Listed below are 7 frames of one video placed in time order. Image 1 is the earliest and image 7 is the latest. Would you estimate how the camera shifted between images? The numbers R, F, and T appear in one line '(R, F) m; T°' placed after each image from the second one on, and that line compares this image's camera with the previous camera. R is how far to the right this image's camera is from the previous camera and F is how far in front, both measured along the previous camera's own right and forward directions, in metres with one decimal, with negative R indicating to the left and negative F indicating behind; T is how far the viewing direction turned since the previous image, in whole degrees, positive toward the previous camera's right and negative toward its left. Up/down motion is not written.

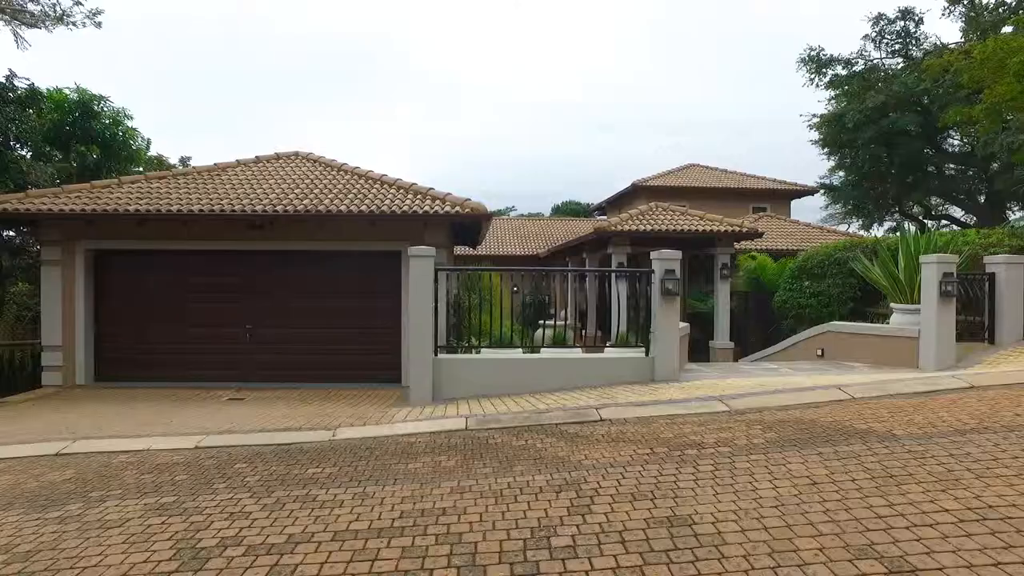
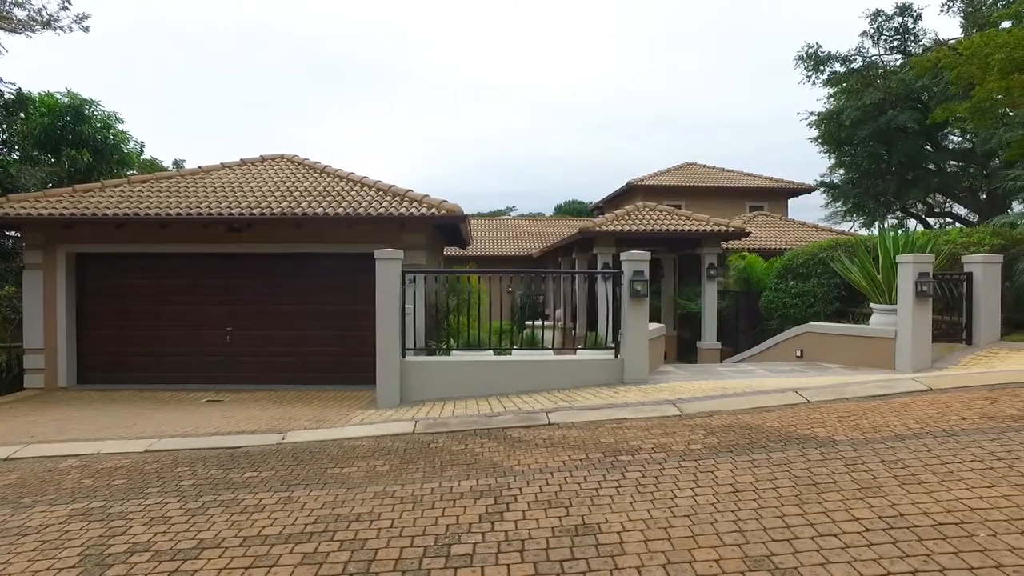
(+0.6, 0.0) m; -1°
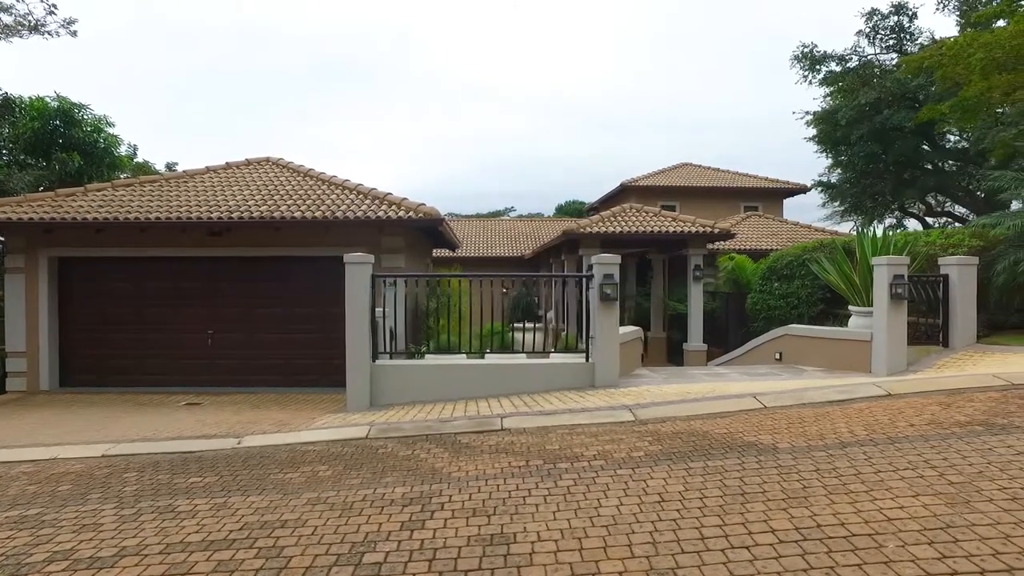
(+0.5, 0.0) m; -1°
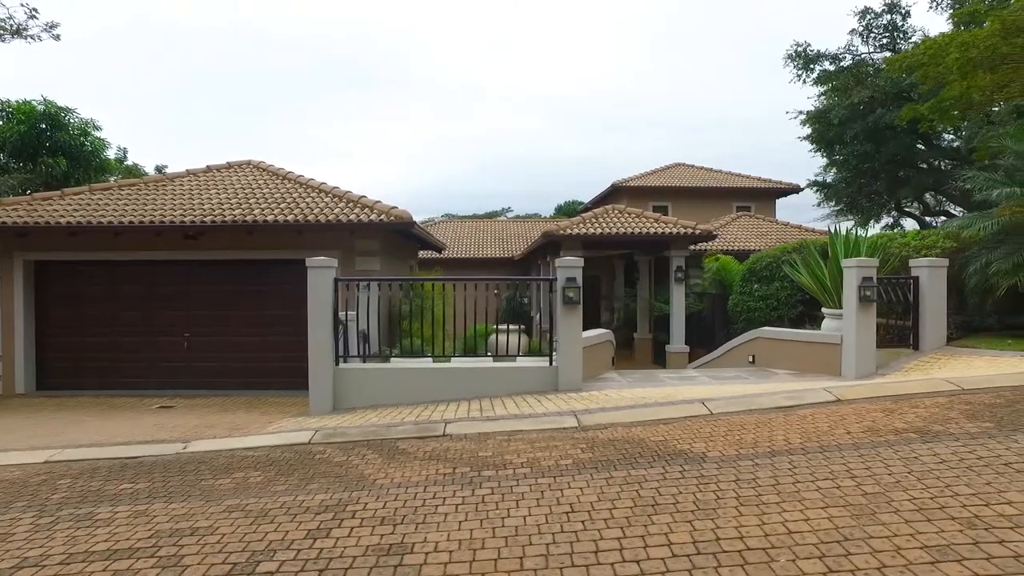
(+0.6, 0.0) m; -1°
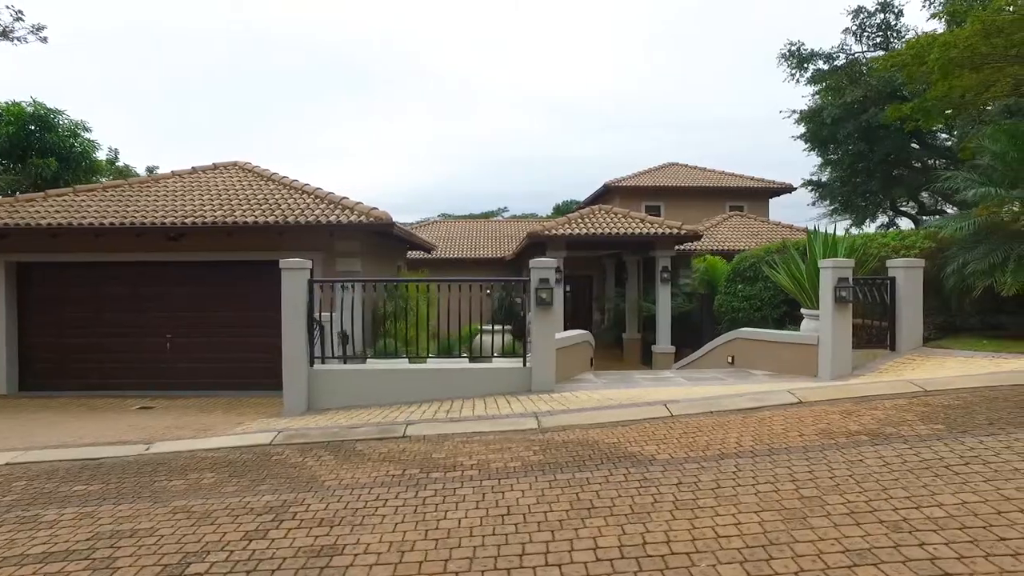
(+0.4, 0.0) m; 0°
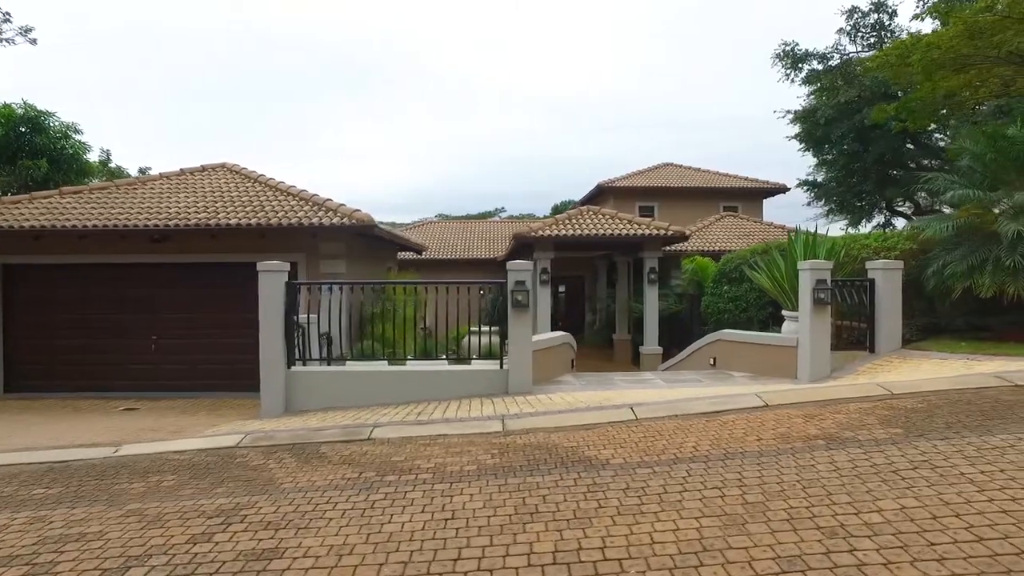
(+0.4, 0.0) m; 0°
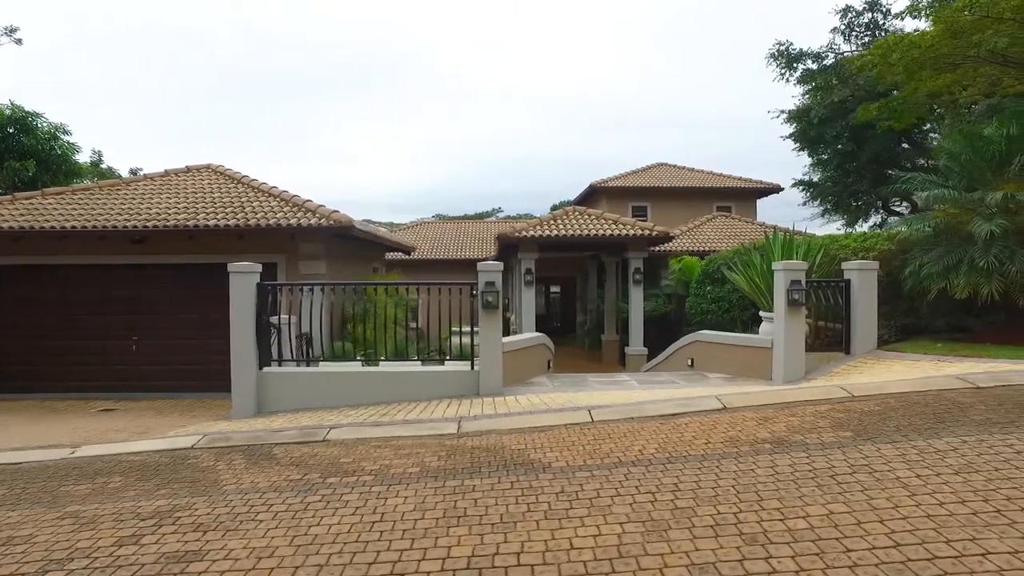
(+0.5, 0.0) m; 0°
